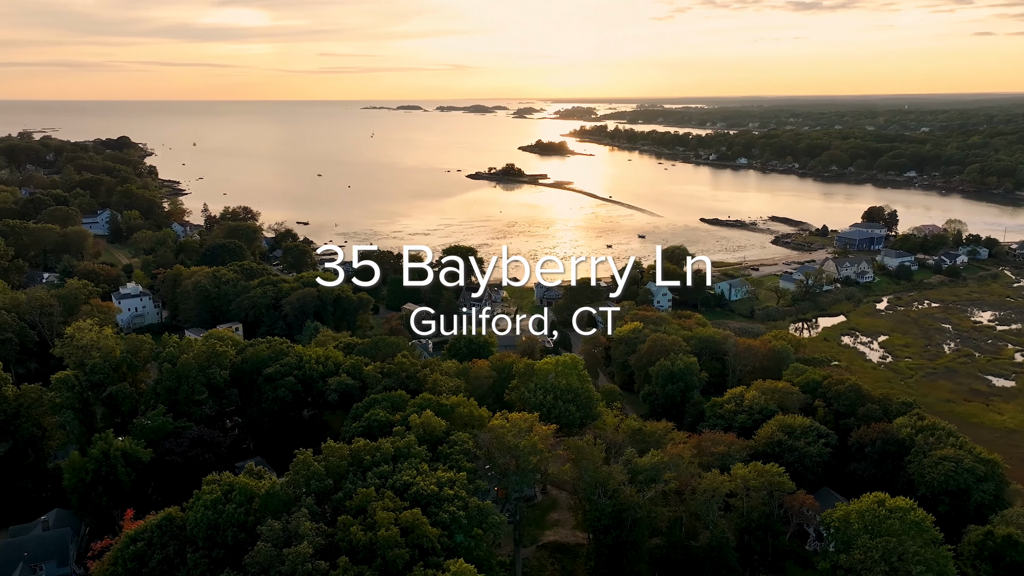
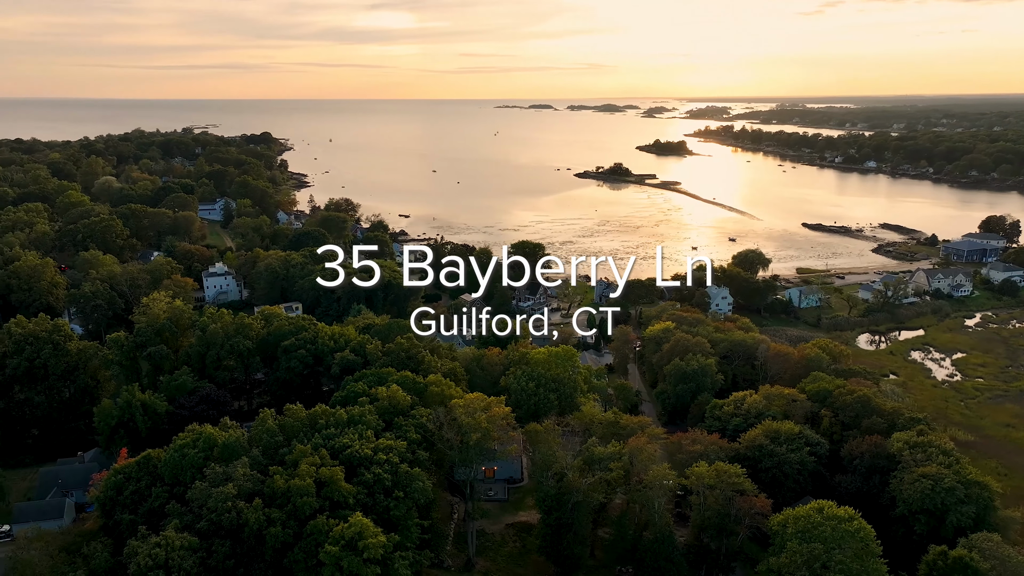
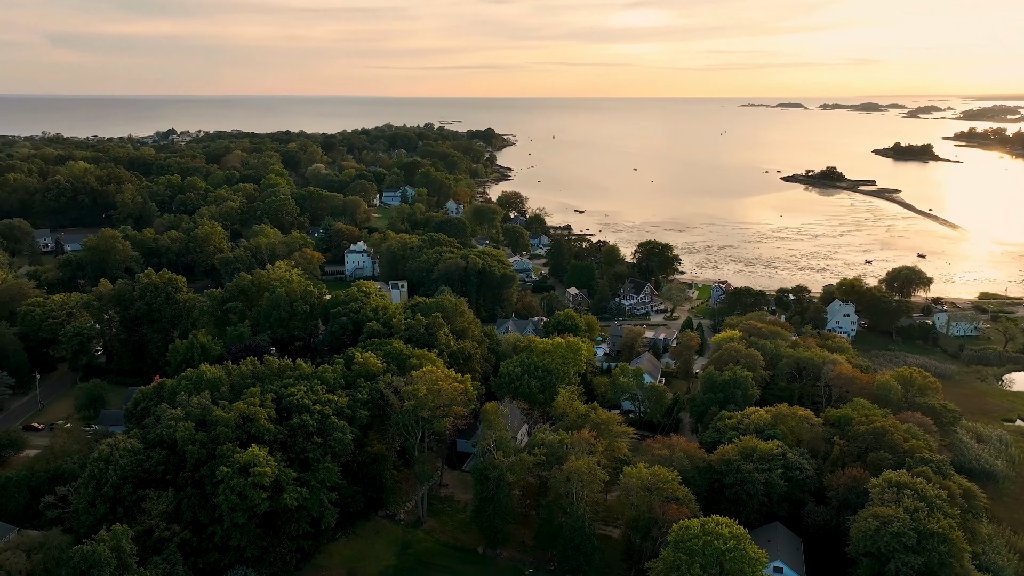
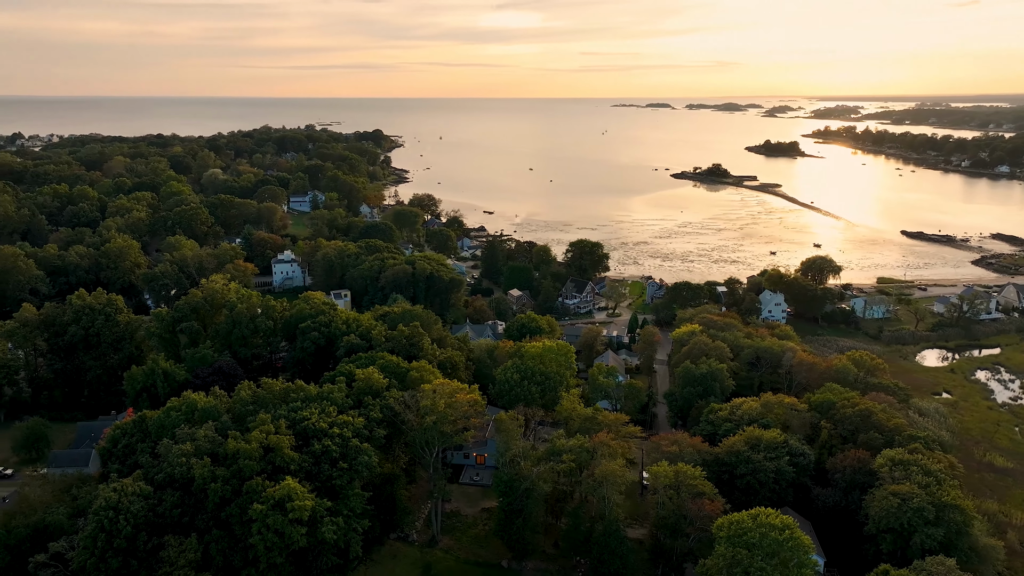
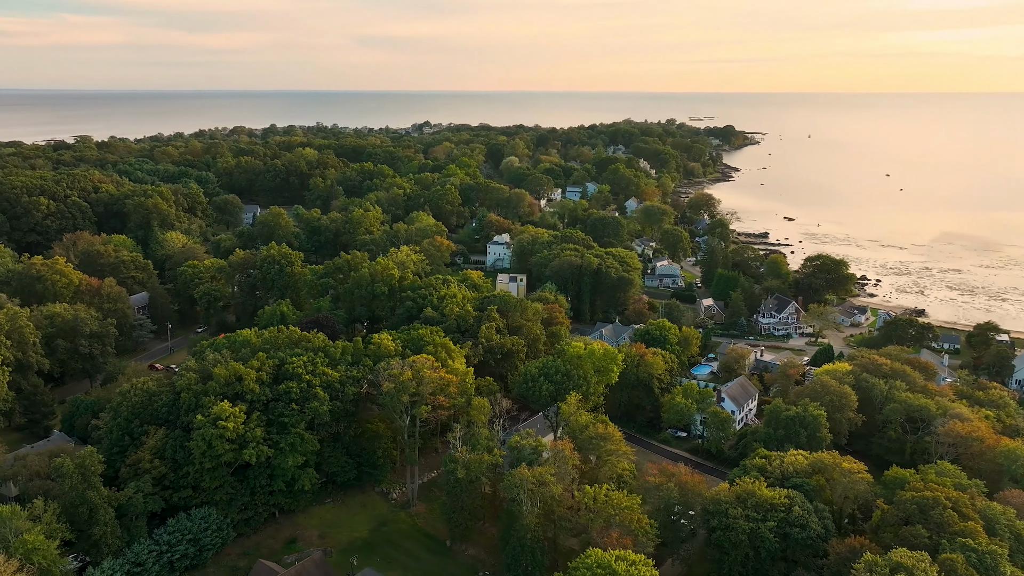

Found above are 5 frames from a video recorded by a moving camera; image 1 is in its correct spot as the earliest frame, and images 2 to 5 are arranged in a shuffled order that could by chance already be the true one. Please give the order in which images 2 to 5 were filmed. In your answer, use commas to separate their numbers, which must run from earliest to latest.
2, 4, 3, 5
